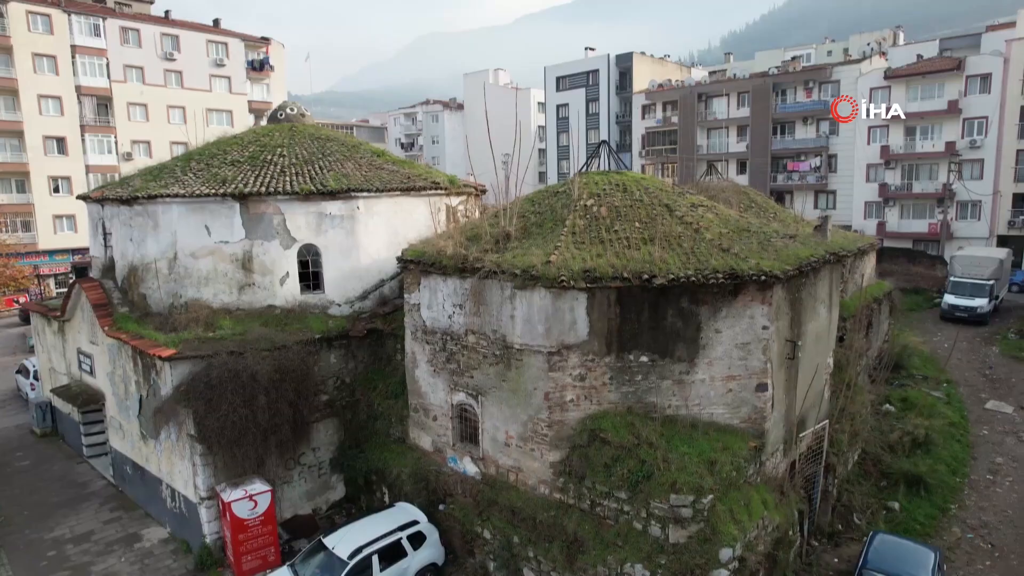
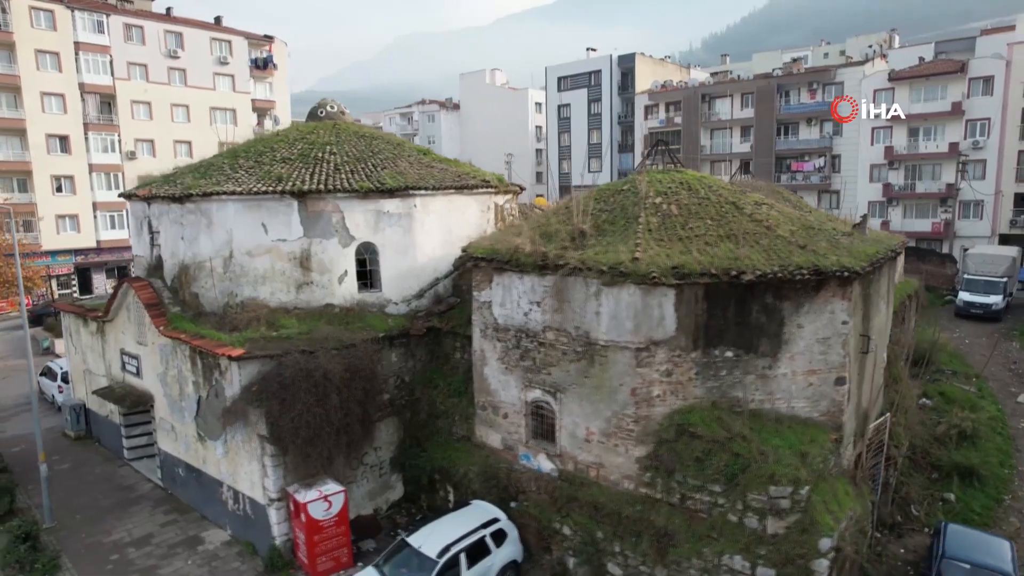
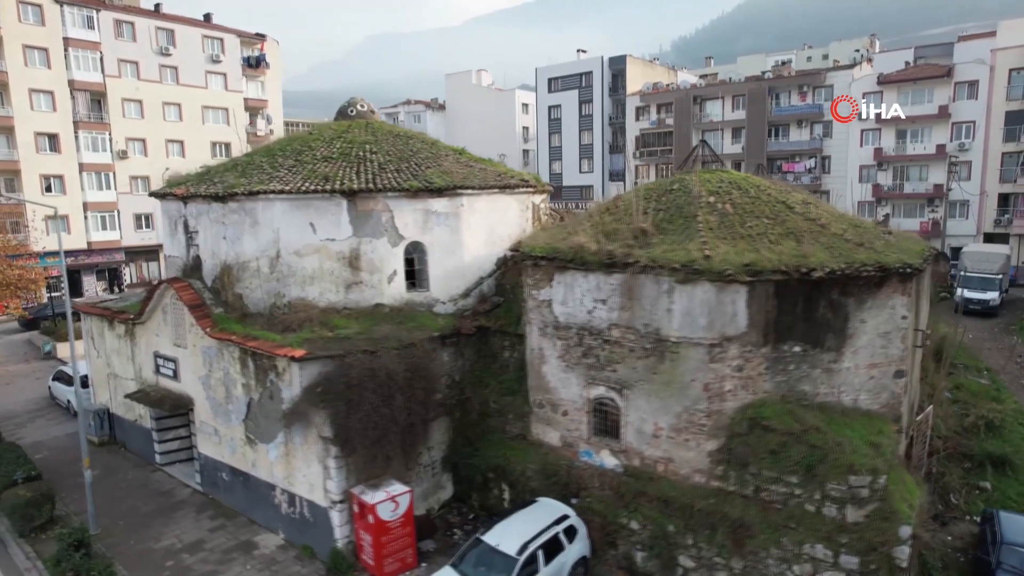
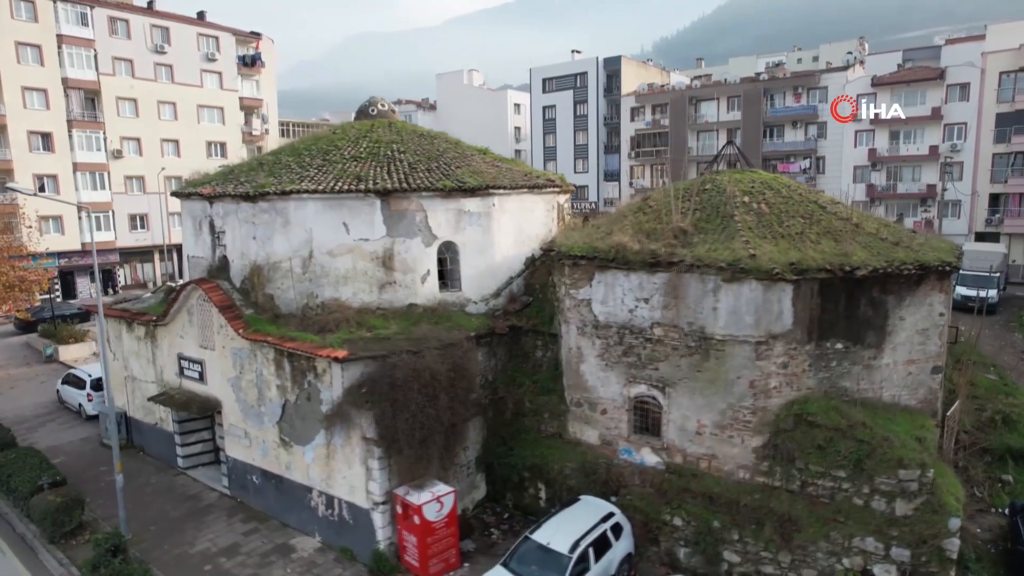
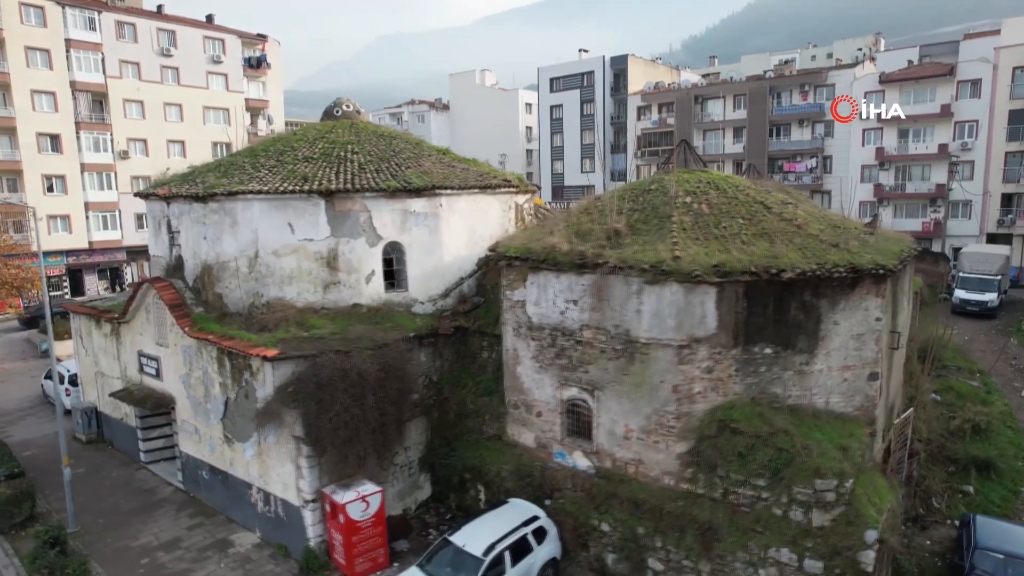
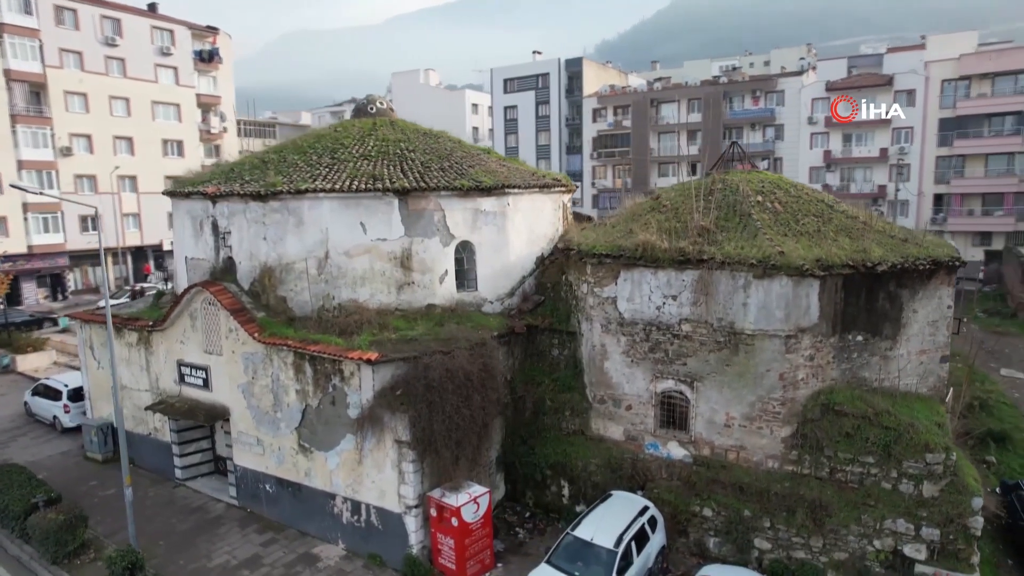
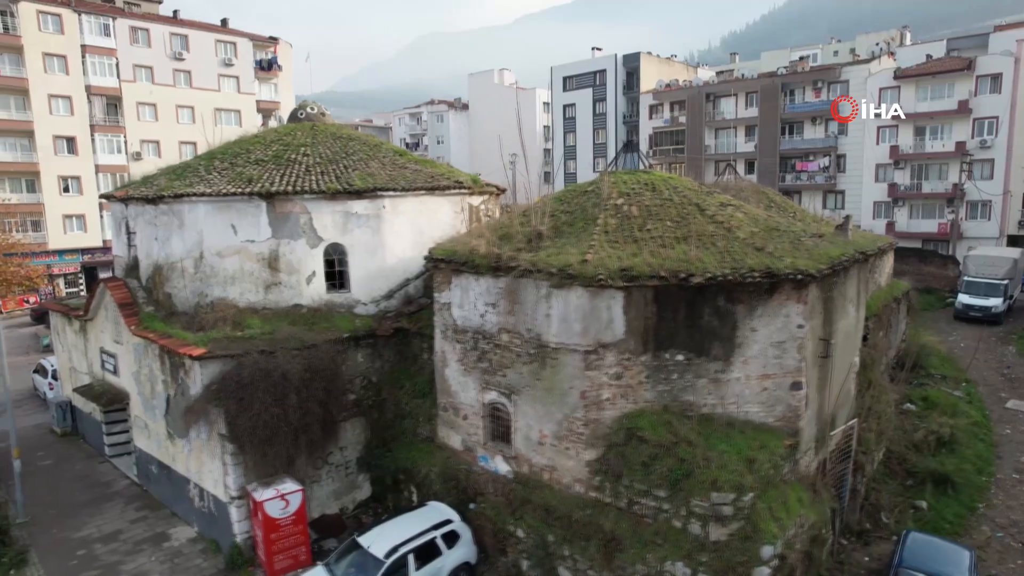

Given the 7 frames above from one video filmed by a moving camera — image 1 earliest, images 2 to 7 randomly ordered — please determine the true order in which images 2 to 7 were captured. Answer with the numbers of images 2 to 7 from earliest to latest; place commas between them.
7, 2, 5, 3, 4, 6
